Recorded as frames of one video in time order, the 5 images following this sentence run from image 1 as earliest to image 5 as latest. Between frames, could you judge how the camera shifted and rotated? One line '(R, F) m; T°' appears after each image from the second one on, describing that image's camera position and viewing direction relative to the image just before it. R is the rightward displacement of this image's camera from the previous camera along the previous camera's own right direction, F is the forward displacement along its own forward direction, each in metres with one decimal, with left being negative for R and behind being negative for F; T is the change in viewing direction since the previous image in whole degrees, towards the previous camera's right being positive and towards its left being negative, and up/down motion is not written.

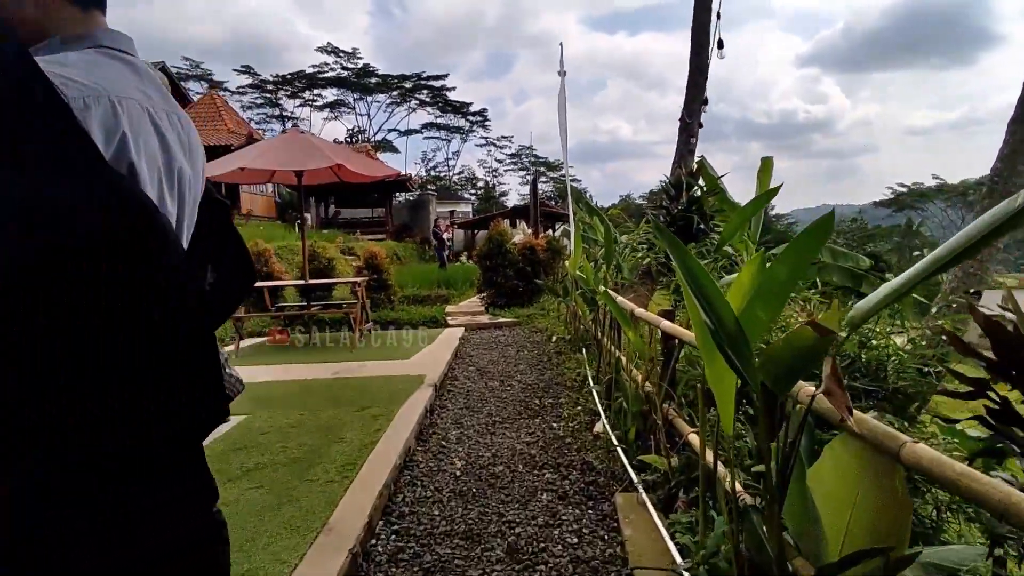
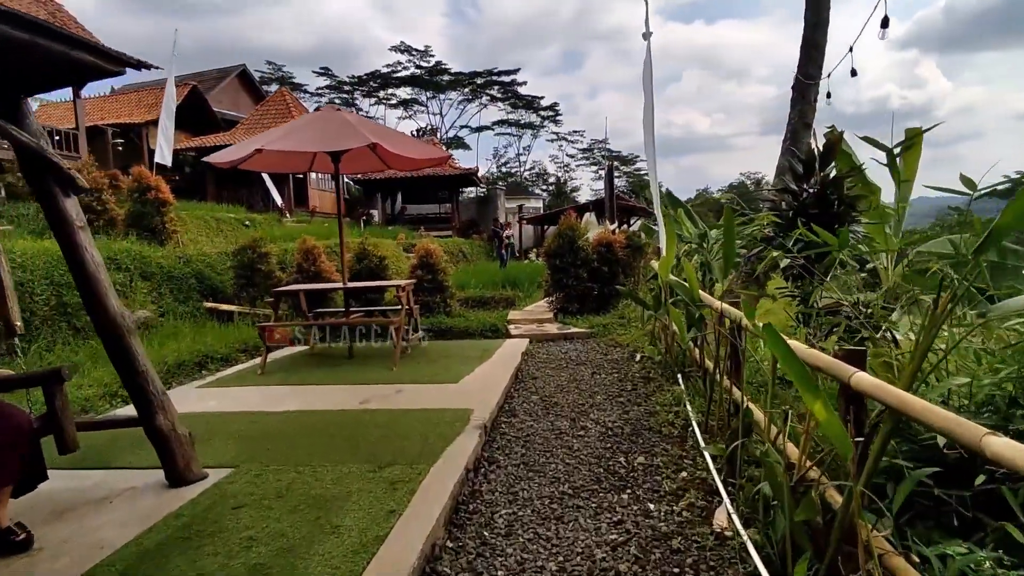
(0.0, +1.1) m; -7°
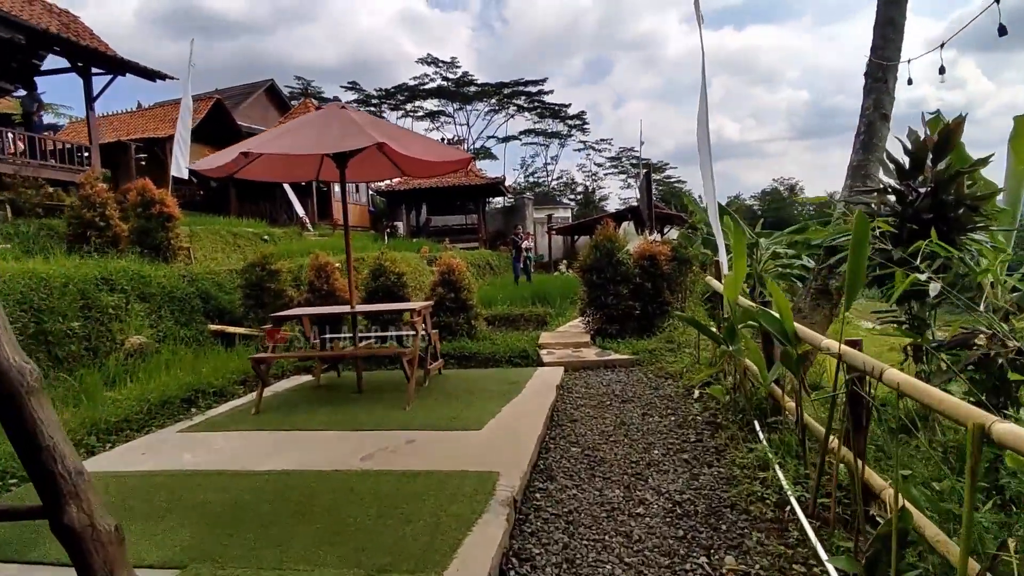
(0.0, +0.8) m; -3°
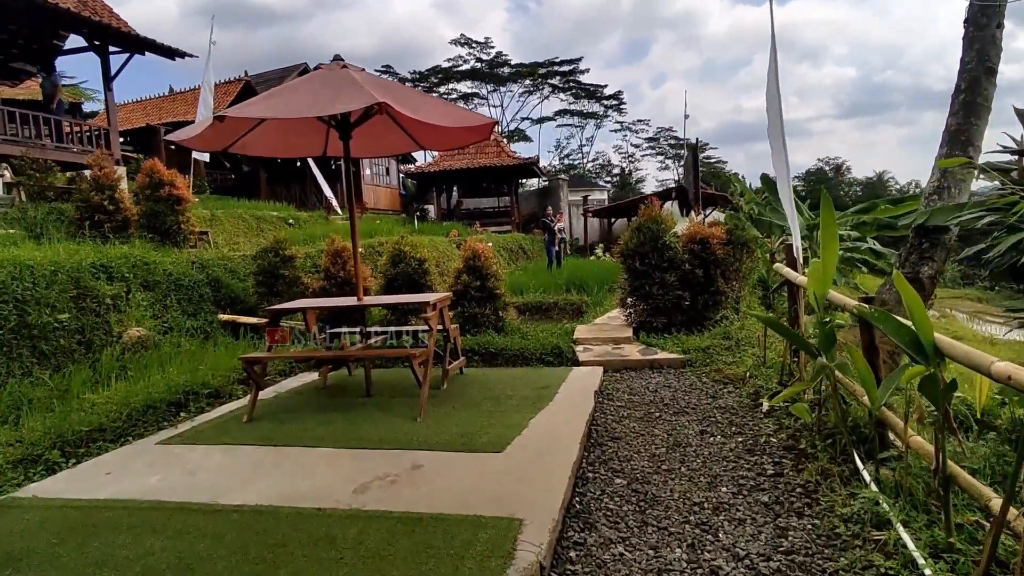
(0.0, +0.7) m; -3°
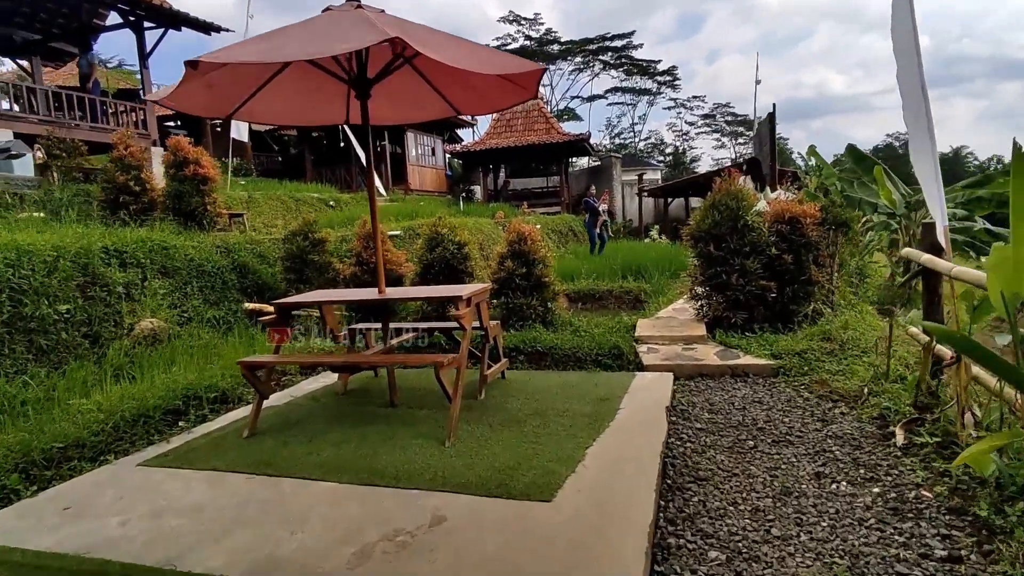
(0.0, +0.7) m; -5°
